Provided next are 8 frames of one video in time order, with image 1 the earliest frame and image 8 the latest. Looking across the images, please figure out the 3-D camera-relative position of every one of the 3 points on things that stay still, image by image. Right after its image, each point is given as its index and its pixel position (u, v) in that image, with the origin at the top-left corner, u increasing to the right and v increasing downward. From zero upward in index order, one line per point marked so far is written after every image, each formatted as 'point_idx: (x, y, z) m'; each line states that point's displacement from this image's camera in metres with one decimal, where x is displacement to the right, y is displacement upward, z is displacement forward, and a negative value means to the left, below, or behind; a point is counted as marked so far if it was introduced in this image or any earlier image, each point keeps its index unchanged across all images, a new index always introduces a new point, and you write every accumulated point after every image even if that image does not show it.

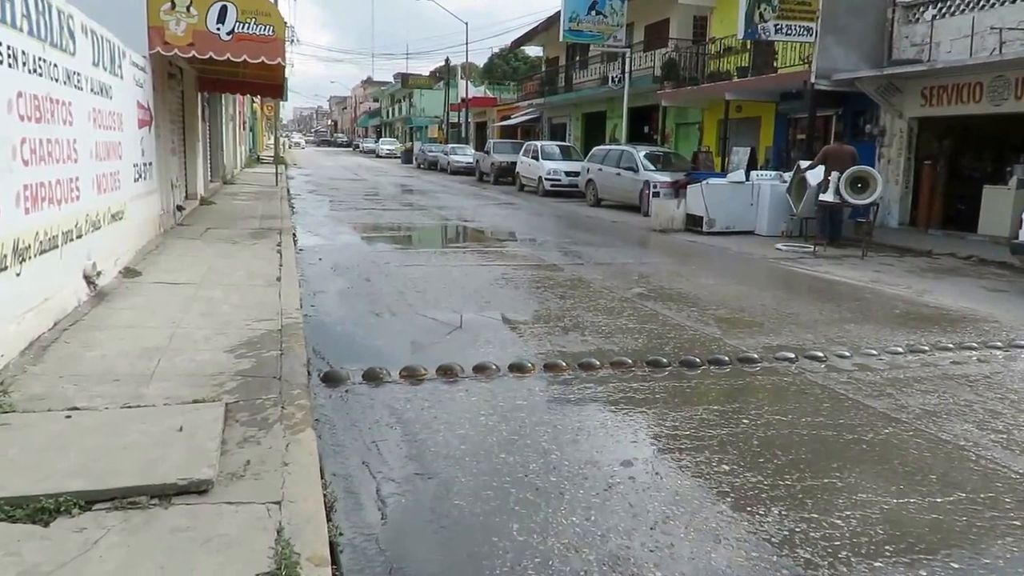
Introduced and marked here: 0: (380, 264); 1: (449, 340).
0: (-2.0, +0.3, +11.2) m
1: (-0.6, -0.5, +6.8) m
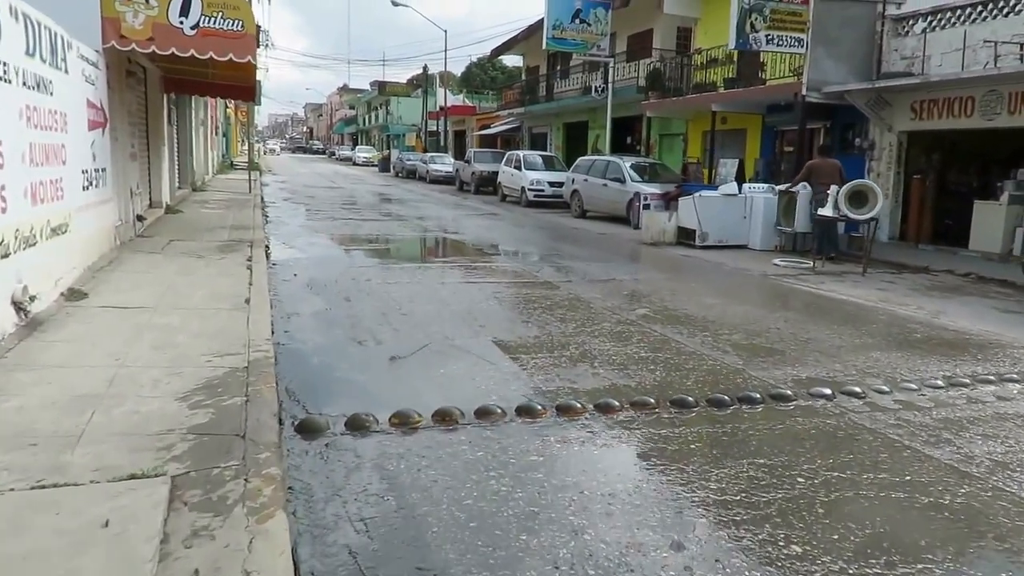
0: (-2.1, +0.1, +10.3) m
1: (-0.6, -0.7, +6.0) m
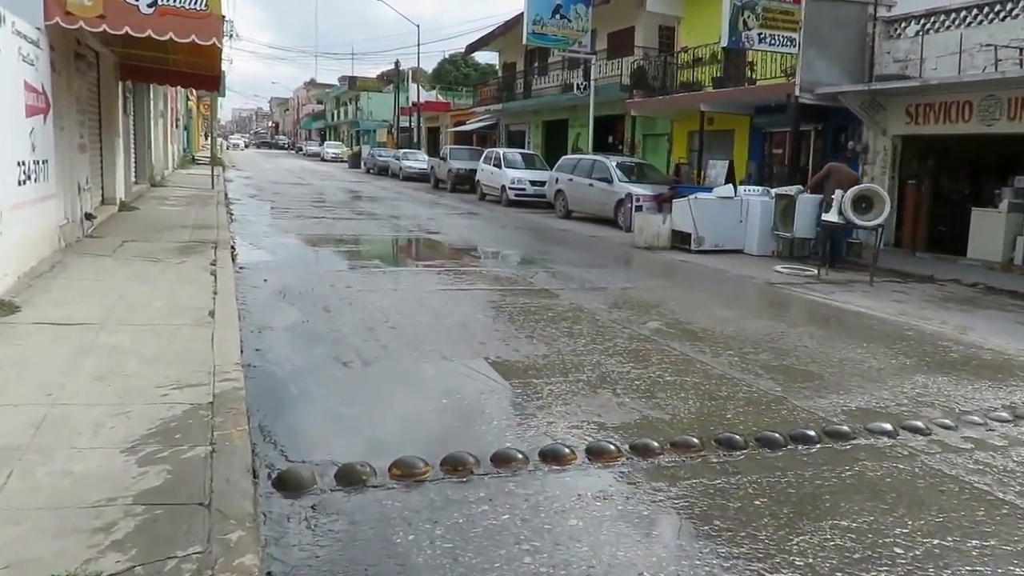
0: (-2.2, 0.0, +9.4) m
1: (-0.5, -0.8, +5.1) m
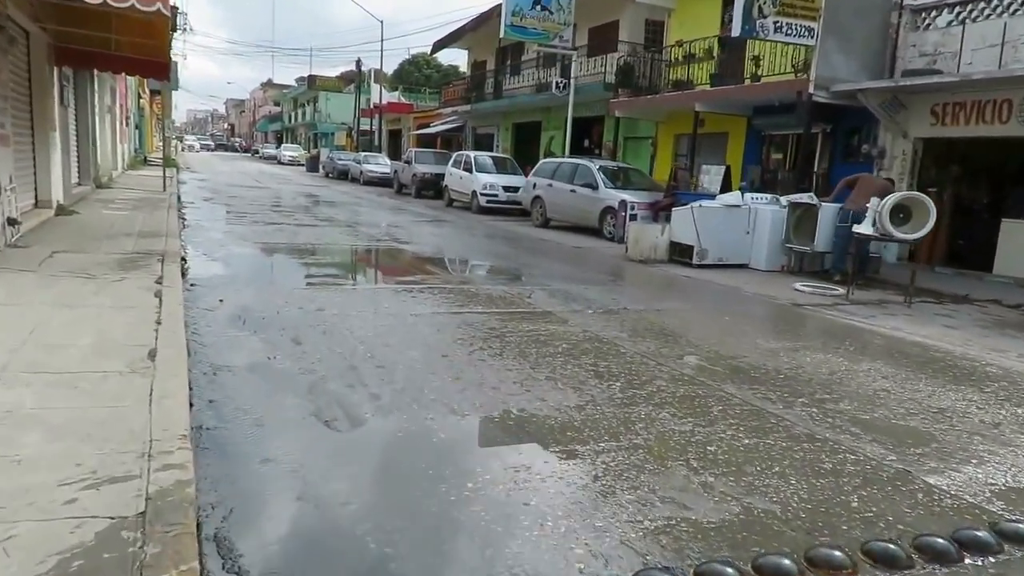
0: (-2.2, -0.3, +7.9) m
1: (-0.2, -1.1, +3.7) m
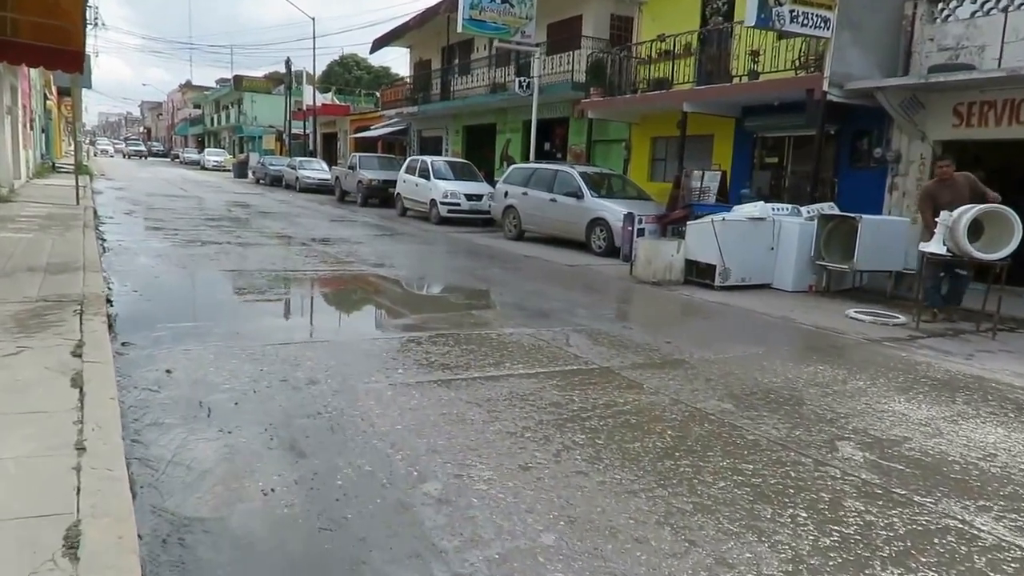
0: (-1.6, -0.8, +5.7) m
1: (+0.7, -1.5, +1.7) m
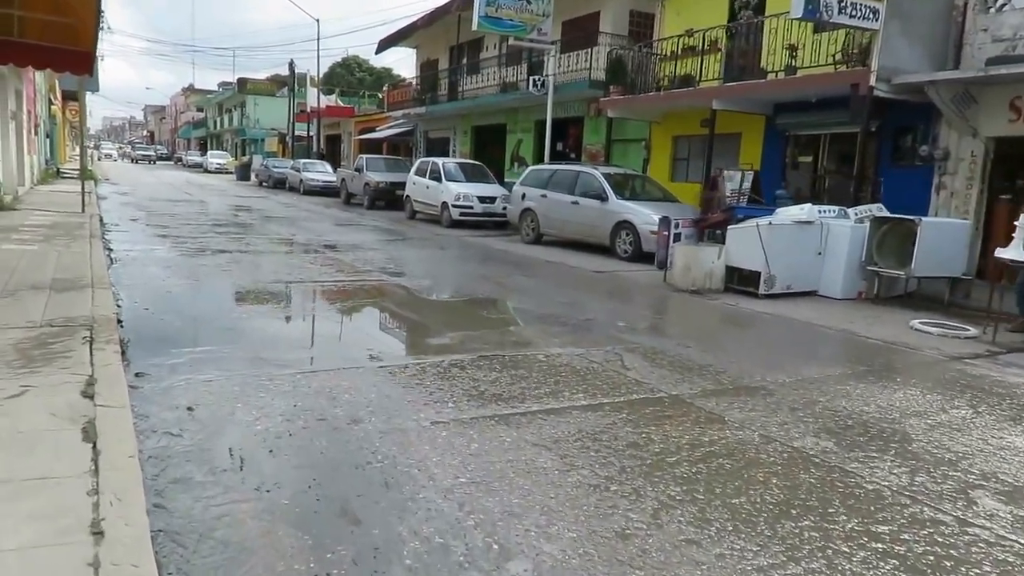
0: (-1.1, -1.0, +5.0) m
1: (+1.2, -1.7, +1.0) m
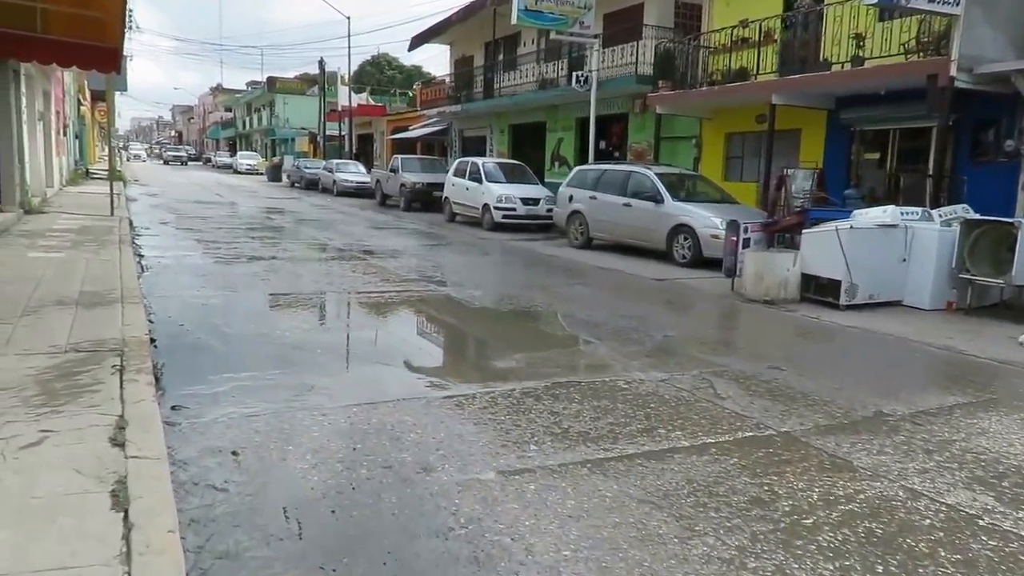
0: (-0.6, -1.1, +4.2) m
1: (+1.6, -1.9, +0.1) m
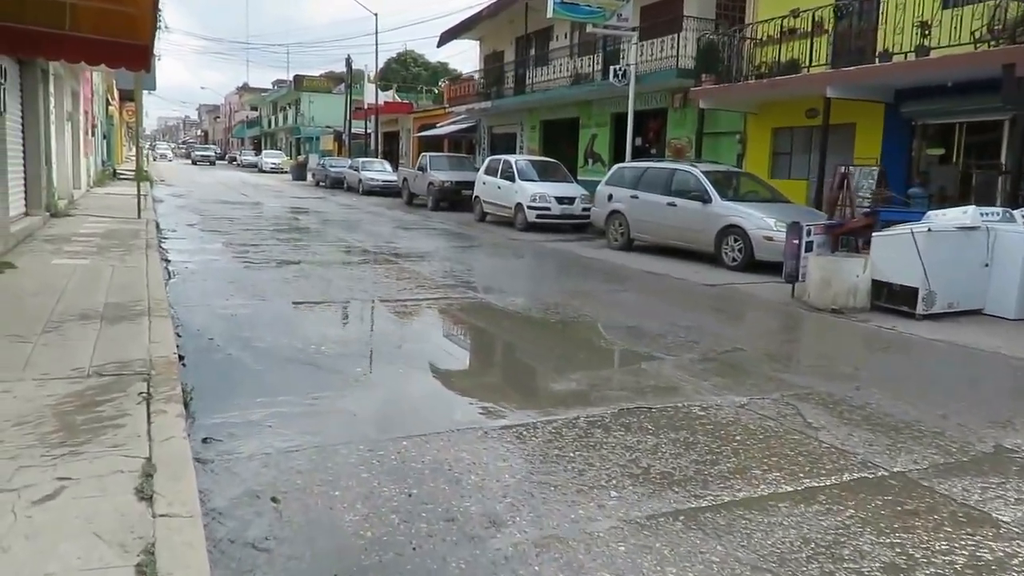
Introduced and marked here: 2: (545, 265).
0: (-0.1, -1.3, +3.6) m
1: (+1.9, -2.0, -0.6) m
2: (+0.7, +0.4, +14.4) m
